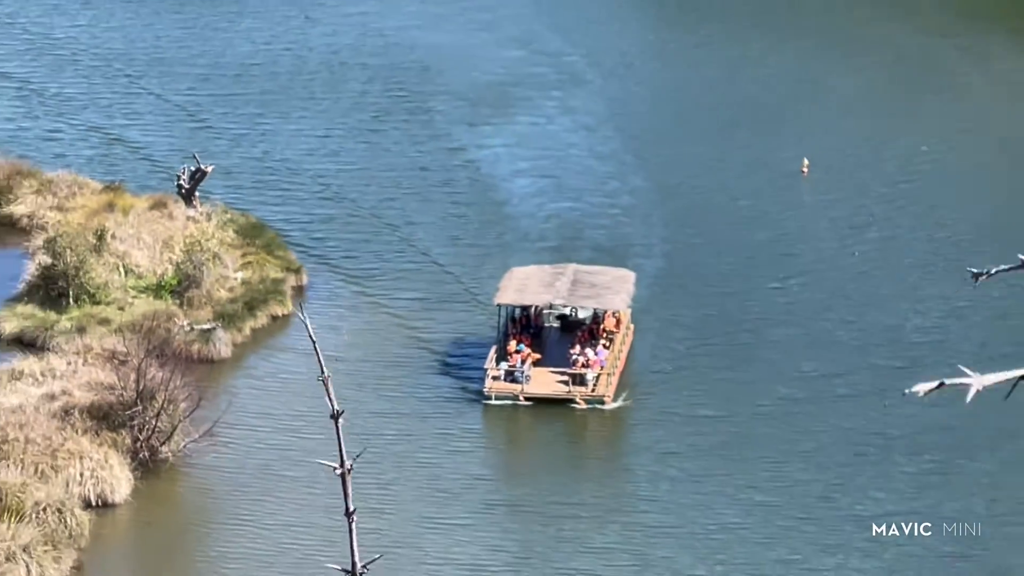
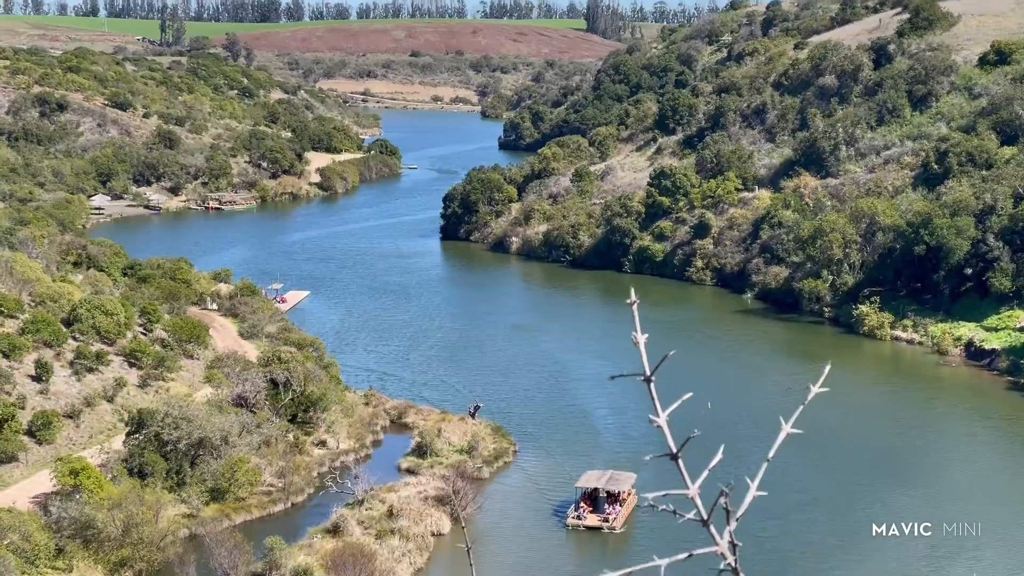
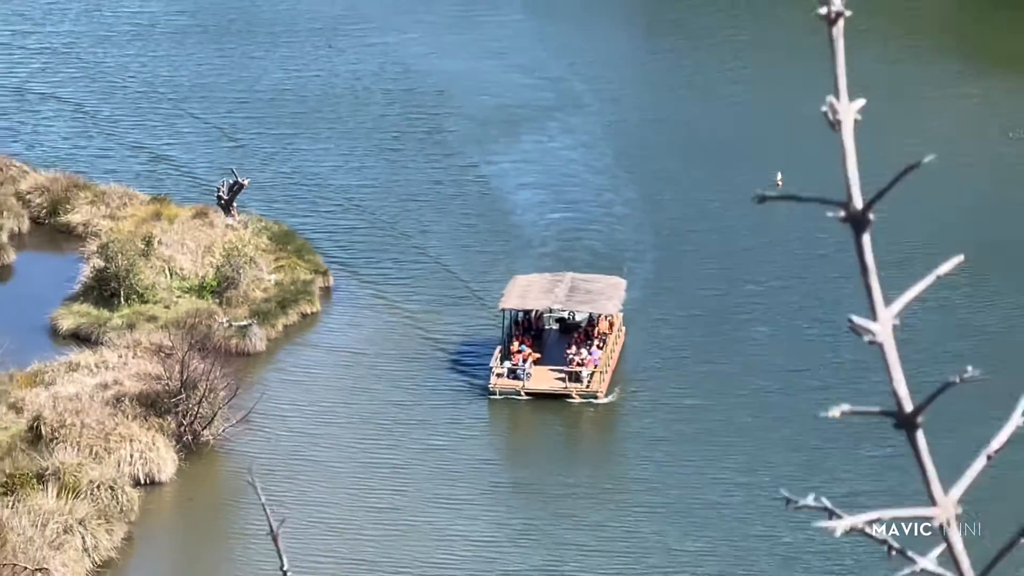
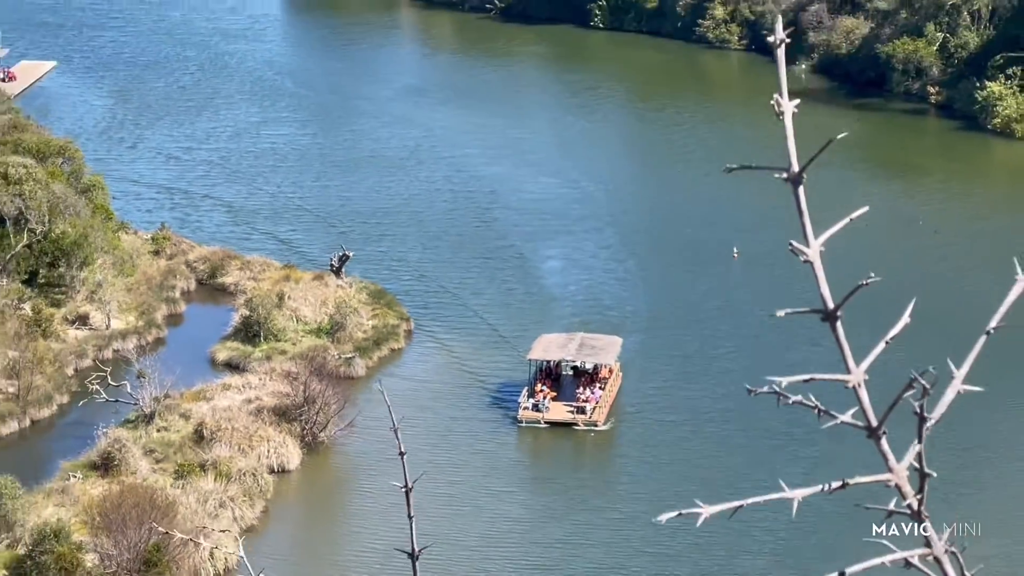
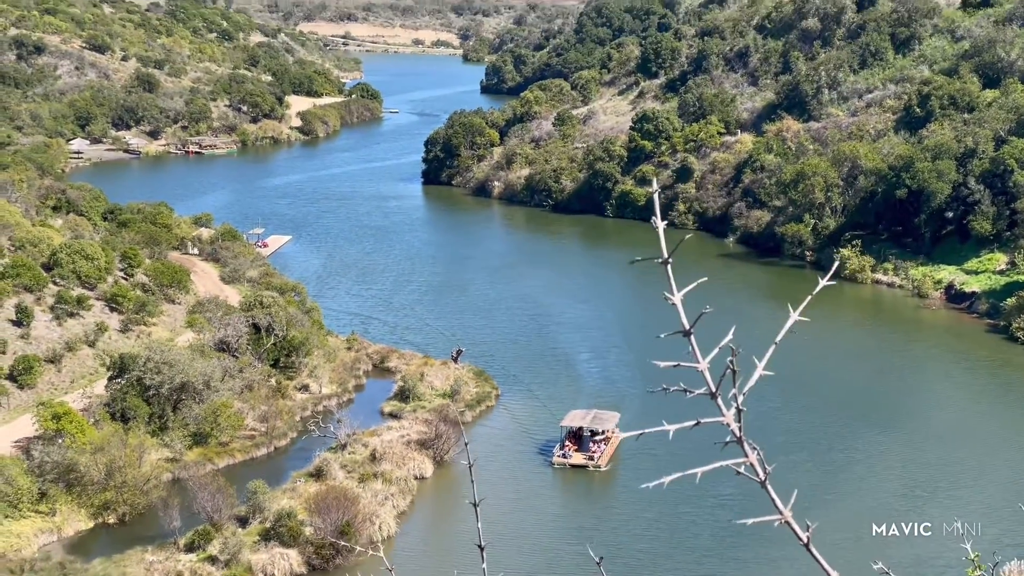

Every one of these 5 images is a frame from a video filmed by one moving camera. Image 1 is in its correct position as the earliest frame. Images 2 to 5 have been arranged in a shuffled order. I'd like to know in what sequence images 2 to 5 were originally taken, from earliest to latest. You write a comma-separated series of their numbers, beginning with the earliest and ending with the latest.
3, 4, 5, 2
